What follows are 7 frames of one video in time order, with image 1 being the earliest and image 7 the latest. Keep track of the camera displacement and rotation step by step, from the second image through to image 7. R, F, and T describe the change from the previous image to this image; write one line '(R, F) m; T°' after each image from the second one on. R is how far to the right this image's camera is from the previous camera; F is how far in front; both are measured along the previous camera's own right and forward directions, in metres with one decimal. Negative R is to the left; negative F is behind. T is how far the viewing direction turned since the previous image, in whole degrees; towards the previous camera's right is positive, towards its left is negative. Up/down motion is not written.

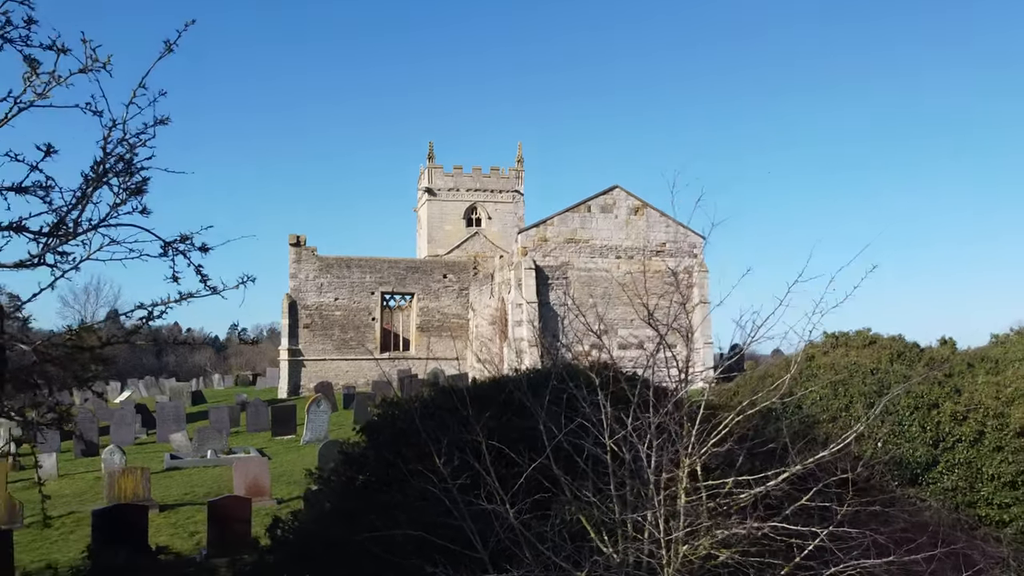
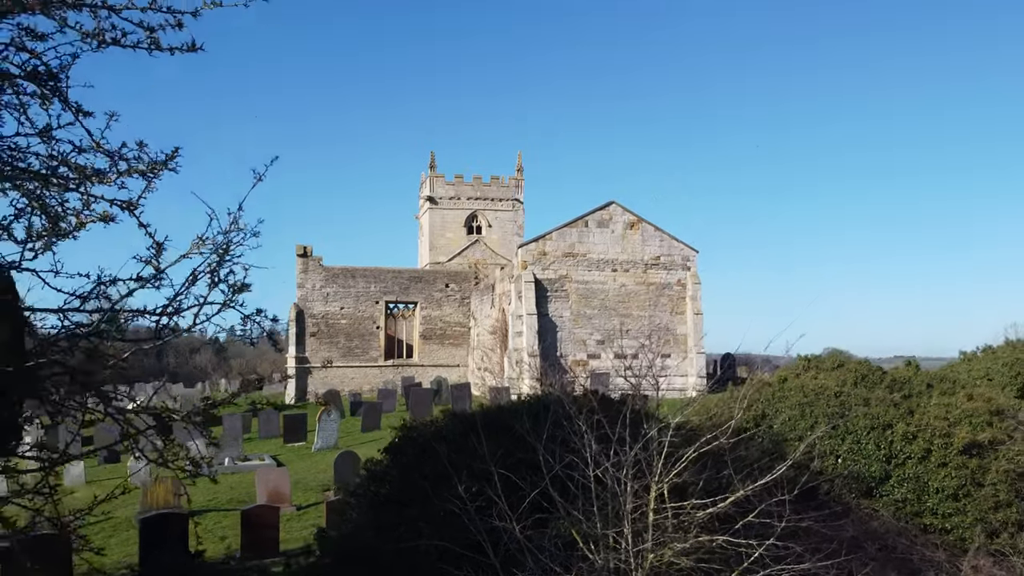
(0.0, -0.8) m; 0°
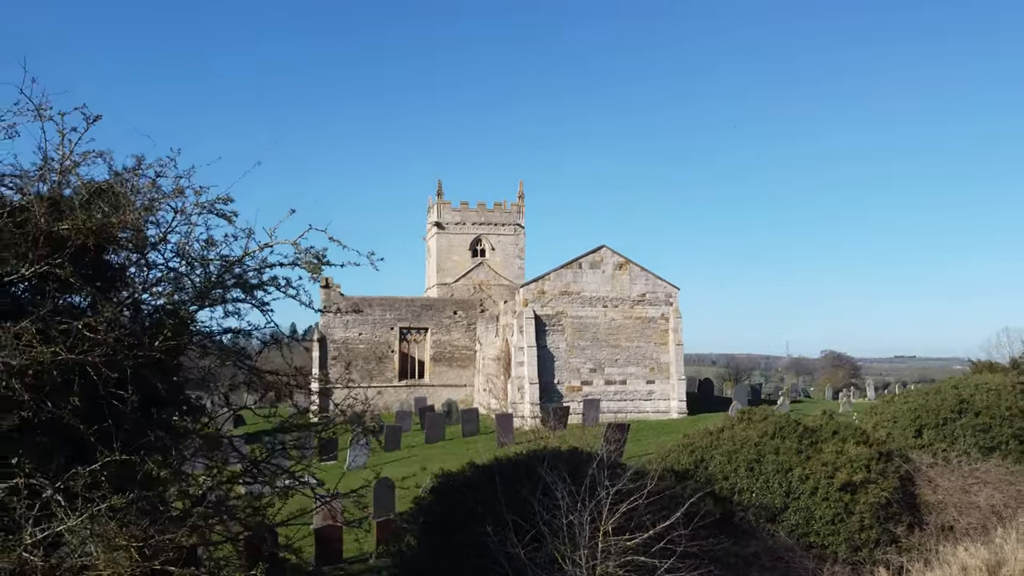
(-0.1, -2.7) m; 0°
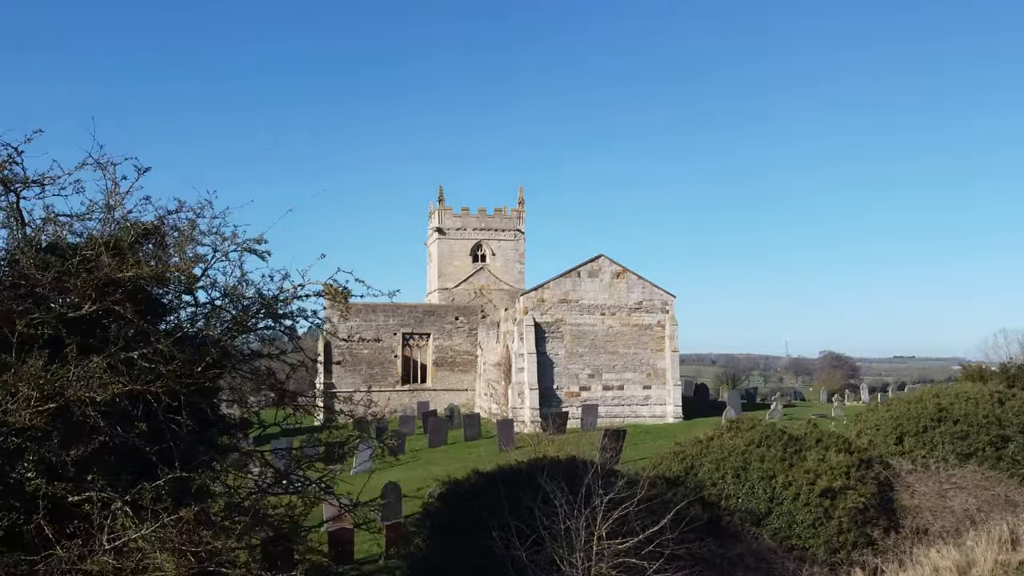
(0.0, -0.7) m; 0°
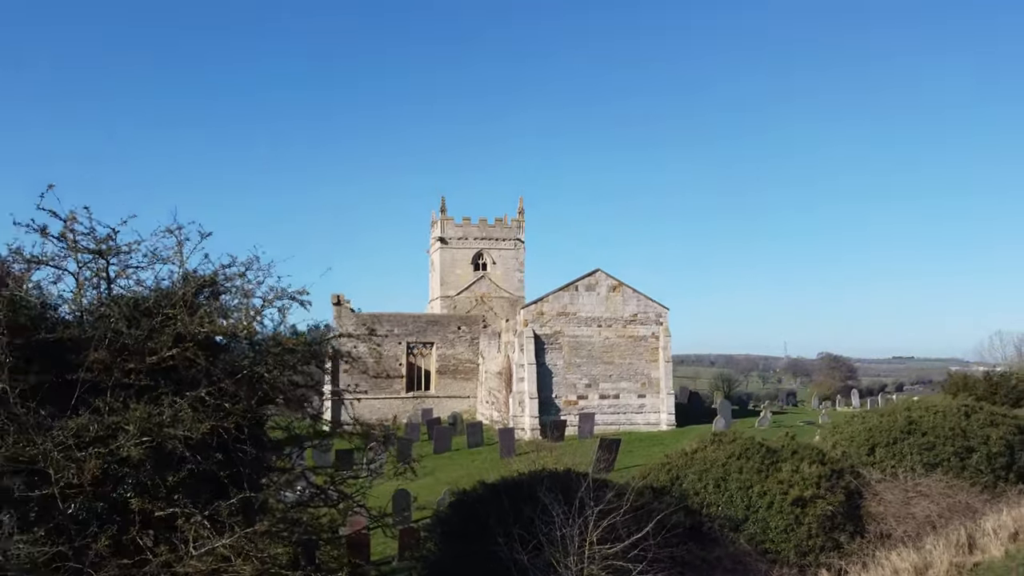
(0.0, -1.1) m; 0°
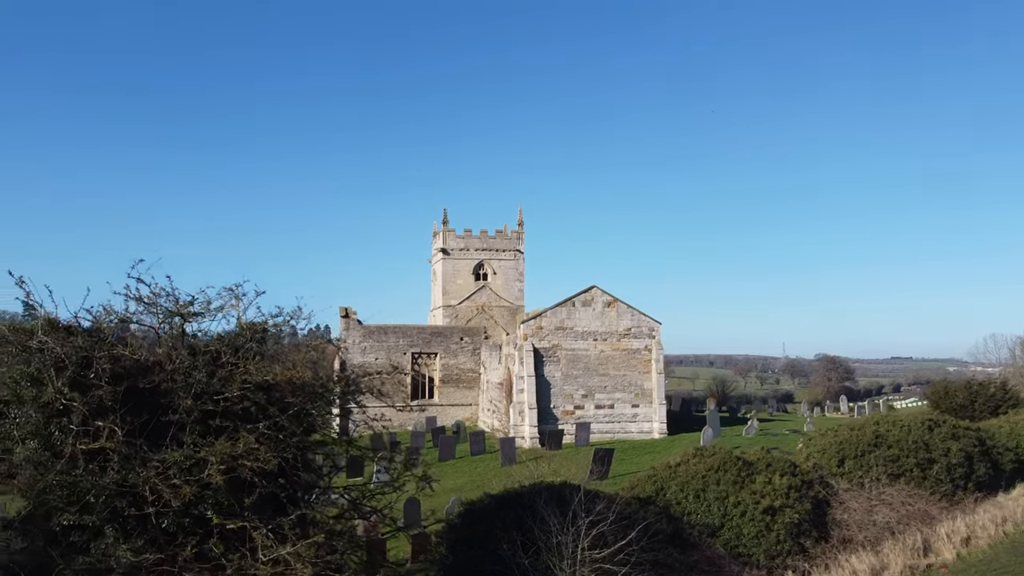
(0.0, -1.4) m; 0°
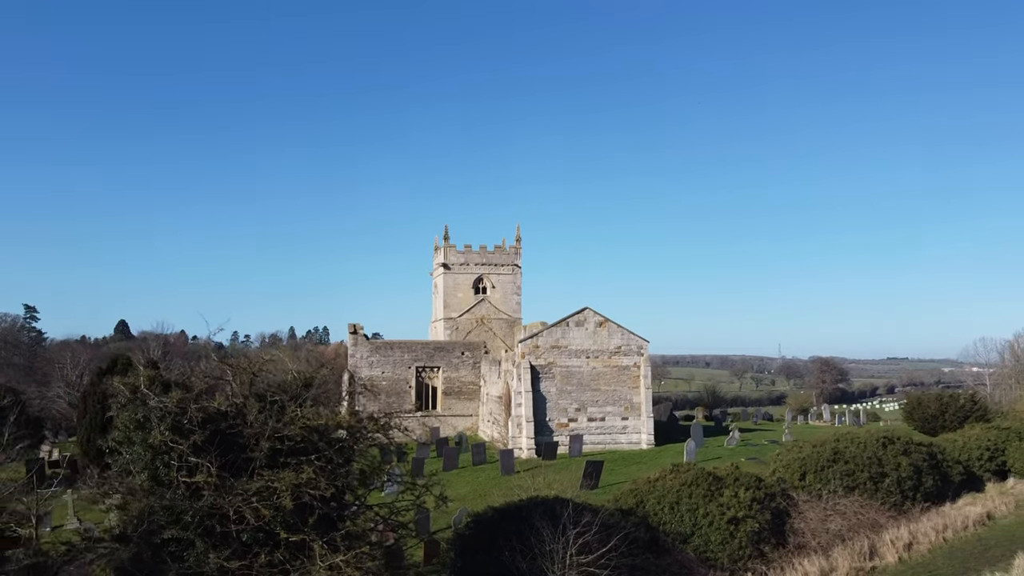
(-0.1, -2.0) m; 0°
